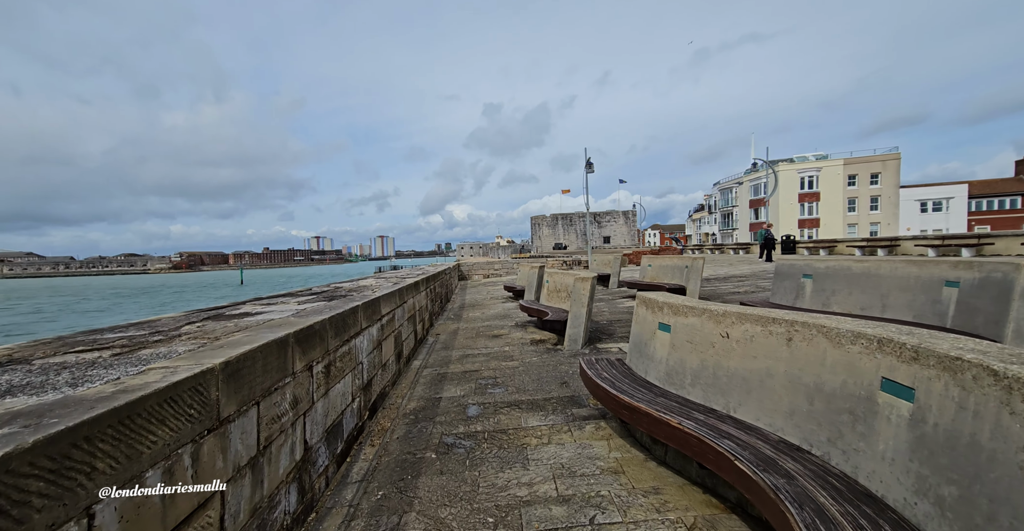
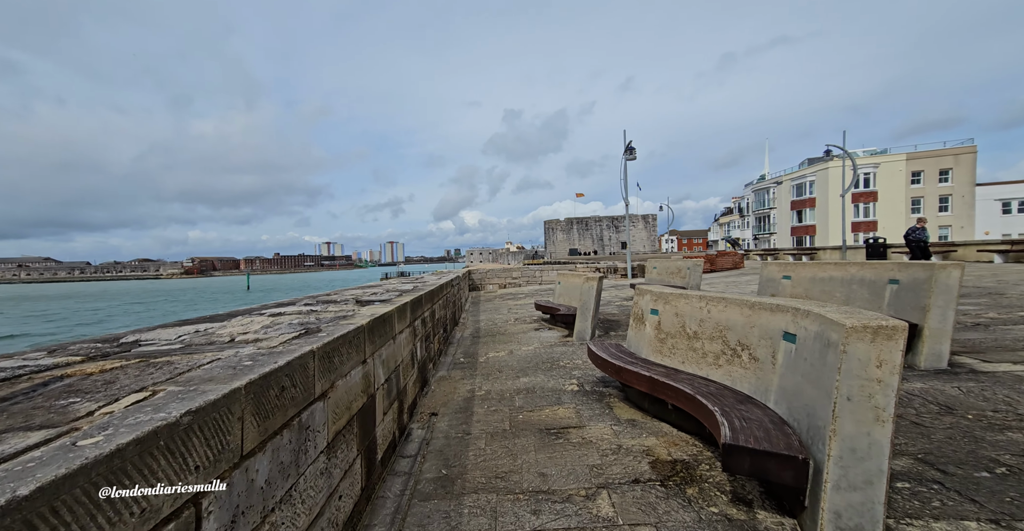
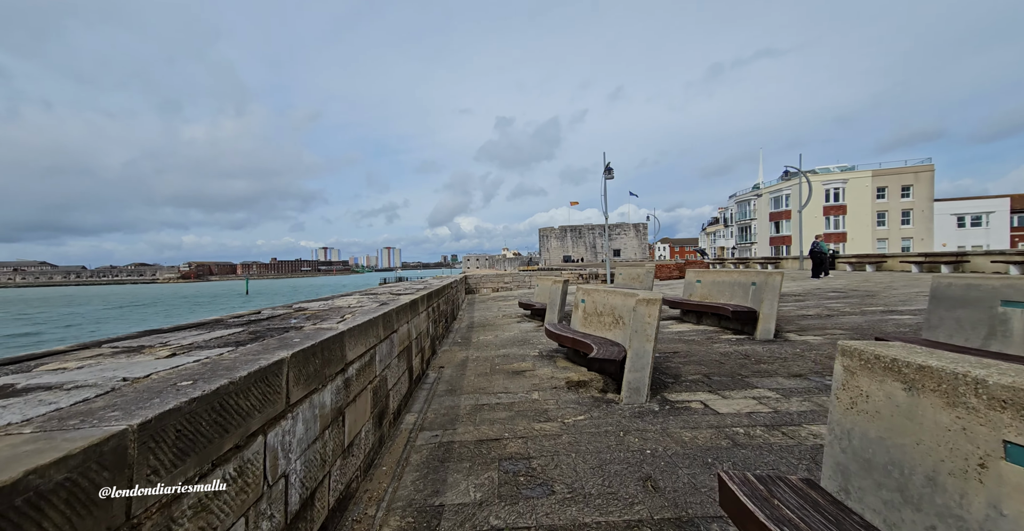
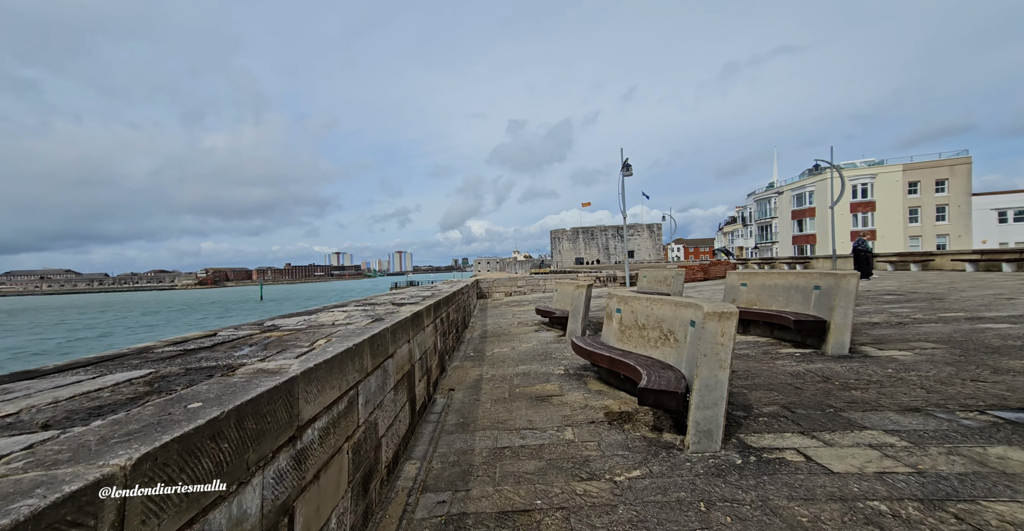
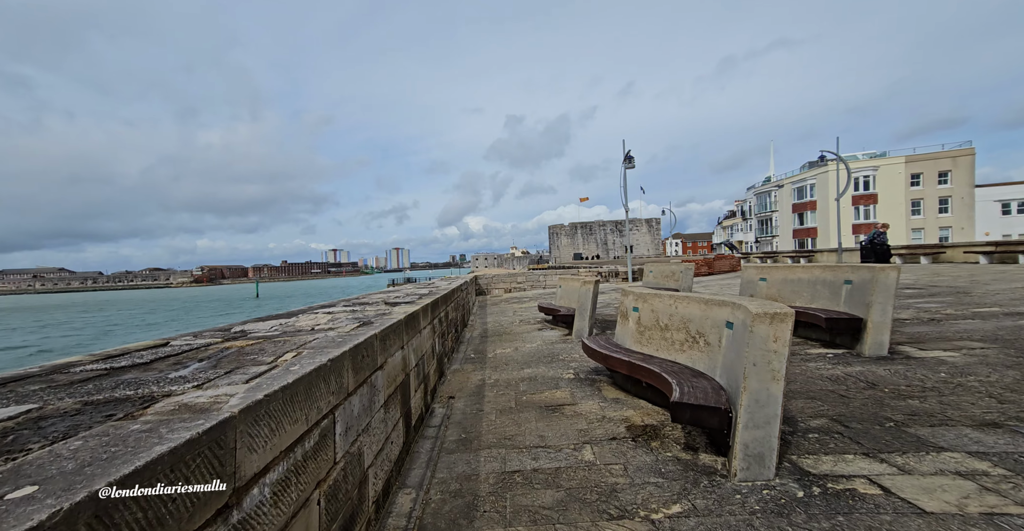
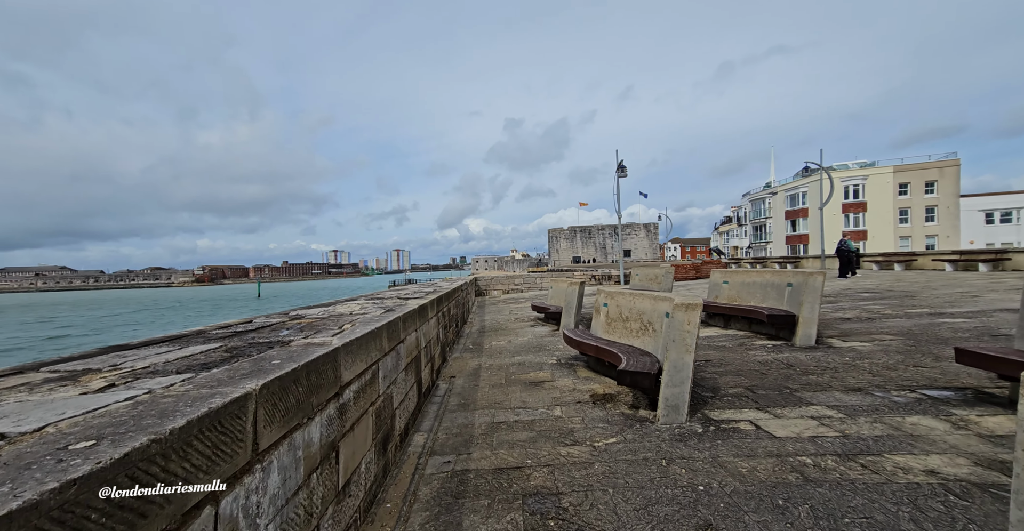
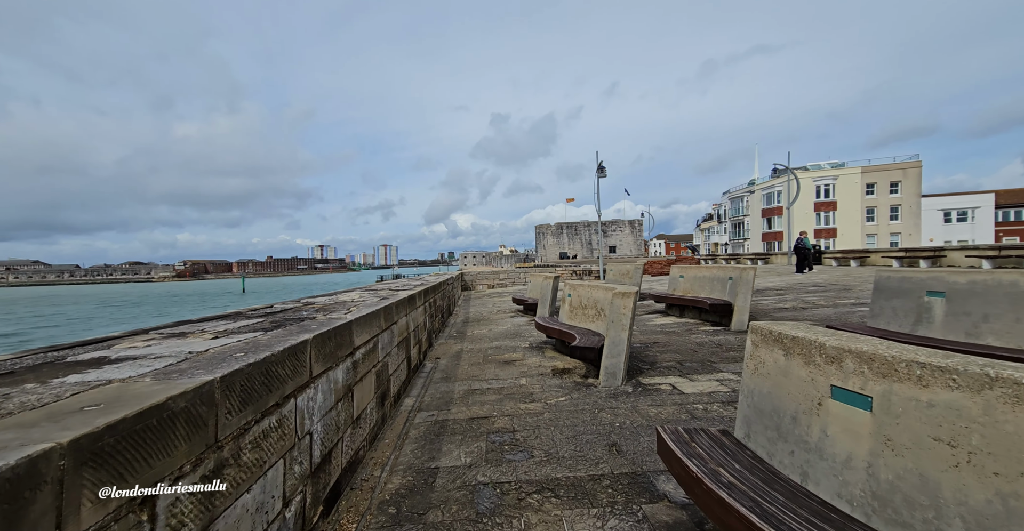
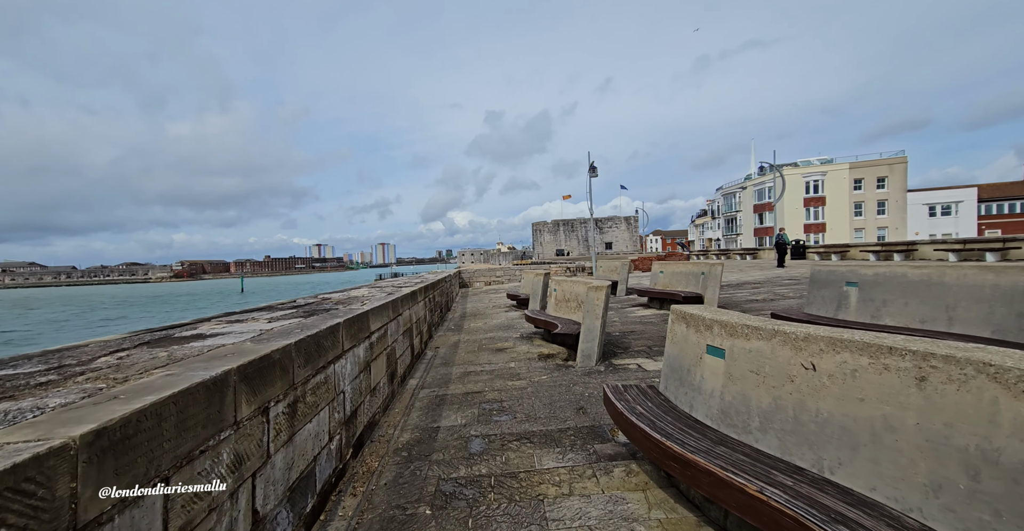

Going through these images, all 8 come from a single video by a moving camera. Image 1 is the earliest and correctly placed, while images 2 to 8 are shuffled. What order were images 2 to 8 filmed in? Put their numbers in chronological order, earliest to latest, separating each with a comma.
8, 7, 3, 6, 4, 5, 2
